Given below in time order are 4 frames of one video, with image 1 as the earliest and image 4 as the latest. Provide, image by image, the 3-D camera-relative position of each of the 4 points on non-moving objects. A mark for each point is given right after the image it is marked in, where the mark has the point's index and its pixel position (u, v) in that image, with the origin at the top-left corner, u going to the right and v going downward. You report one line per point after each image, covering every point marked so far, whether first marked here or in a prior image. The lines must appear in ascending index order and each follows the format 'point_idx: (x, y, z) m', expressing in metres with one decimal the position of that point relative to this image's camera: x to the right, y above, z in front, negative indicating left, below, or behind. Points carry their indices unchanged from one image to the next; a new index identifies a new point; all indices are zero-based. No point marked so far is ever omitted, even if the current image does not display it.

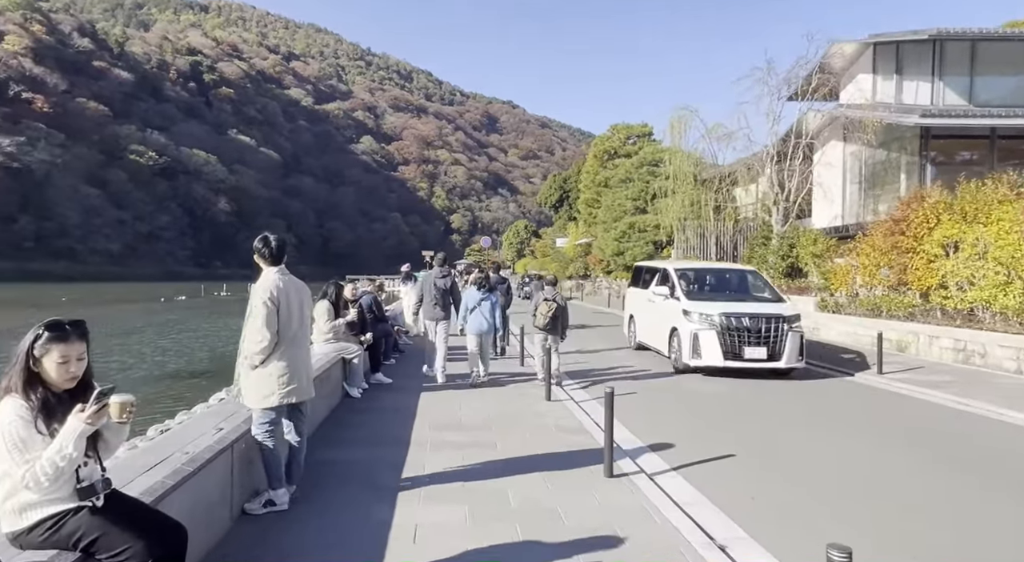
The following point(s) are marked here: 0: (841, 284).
0: (+8.3, -0.1, +17.9) m
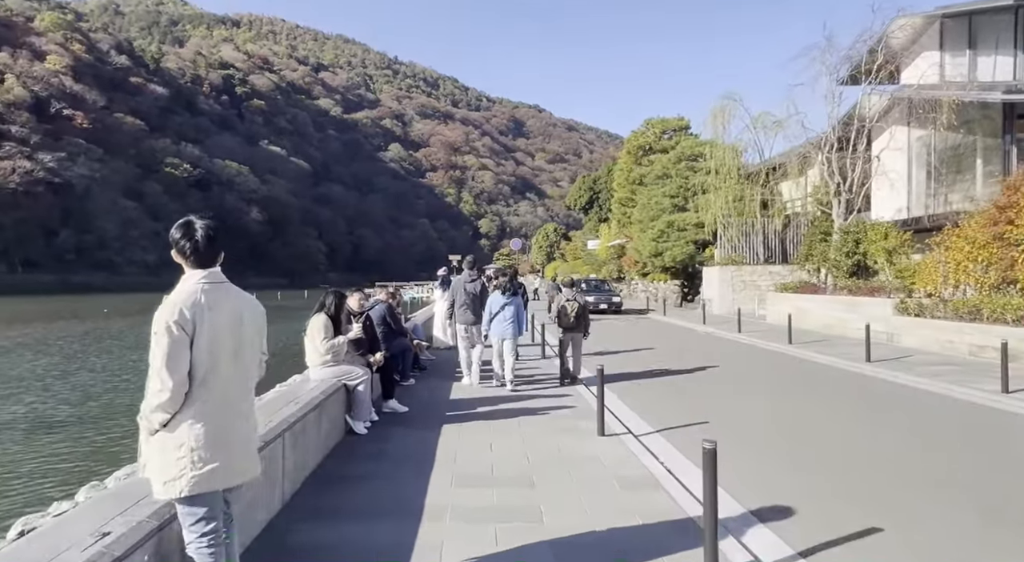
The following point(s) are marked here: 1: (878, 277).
0: (+9.1, -0.1, +15.7) m
1: (+9.8, +0.1, +19.1) m
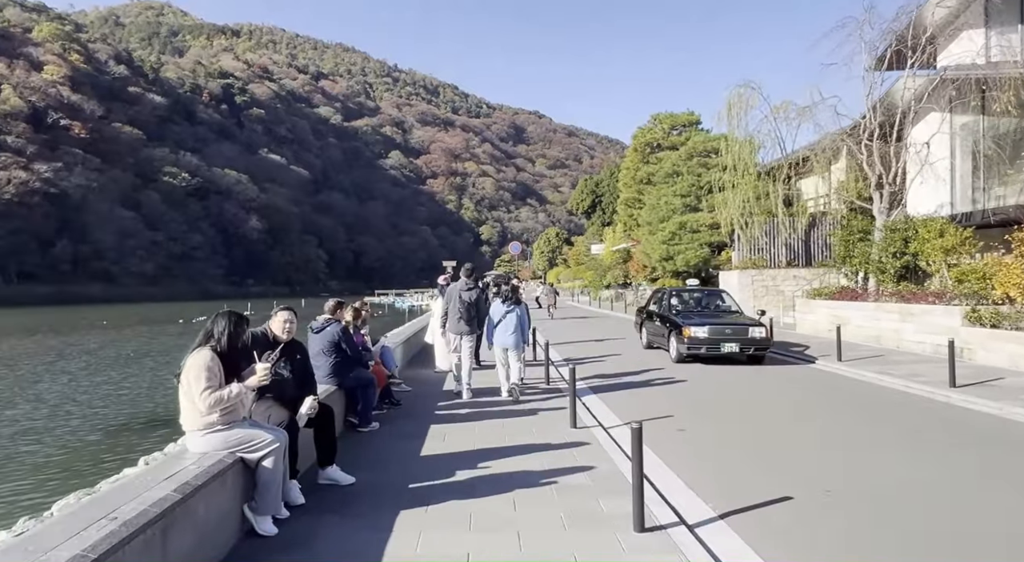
0: (+9.0, -0.1, +13.1) m
1: (+9.8, 0.0, +16.5) m
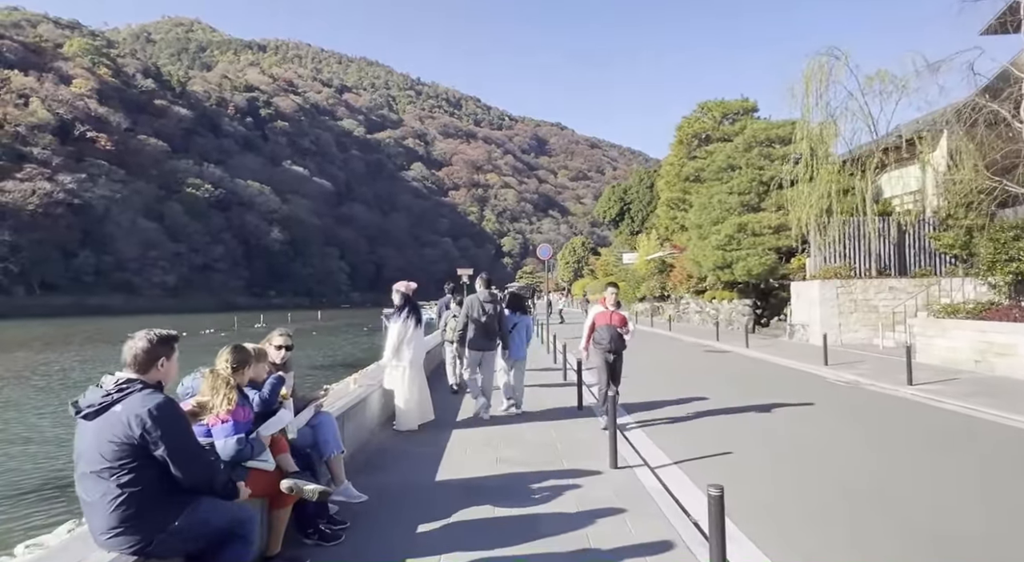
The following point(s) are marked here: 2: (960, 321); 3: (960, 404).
0: (+9.5, -0.3, +8.0) m
1: (+10.3, -0.2, +11.4) m
2: (+9.3, -0.8, +14.8) m
3: (+7.1, -1.9, +11.7) m
